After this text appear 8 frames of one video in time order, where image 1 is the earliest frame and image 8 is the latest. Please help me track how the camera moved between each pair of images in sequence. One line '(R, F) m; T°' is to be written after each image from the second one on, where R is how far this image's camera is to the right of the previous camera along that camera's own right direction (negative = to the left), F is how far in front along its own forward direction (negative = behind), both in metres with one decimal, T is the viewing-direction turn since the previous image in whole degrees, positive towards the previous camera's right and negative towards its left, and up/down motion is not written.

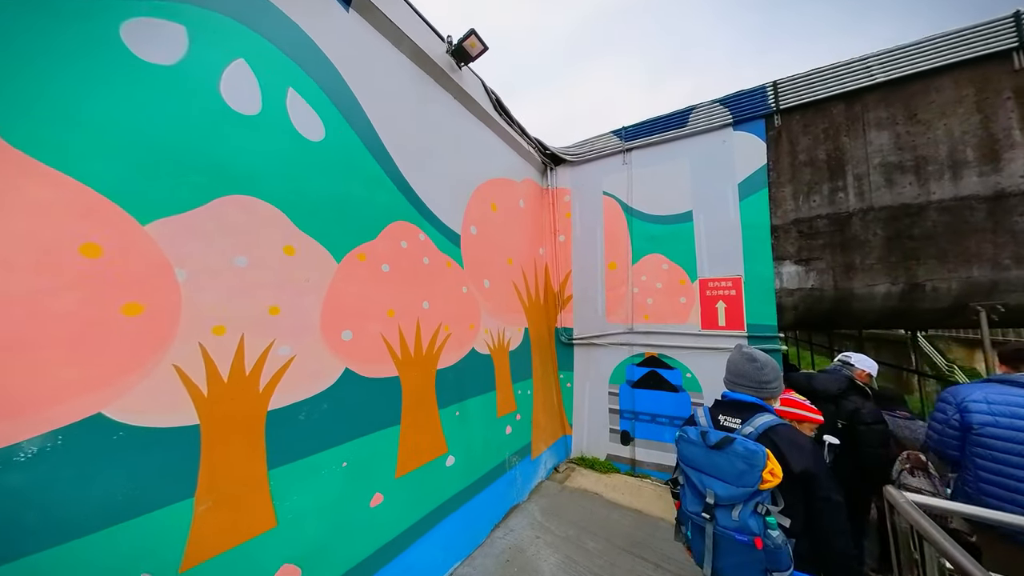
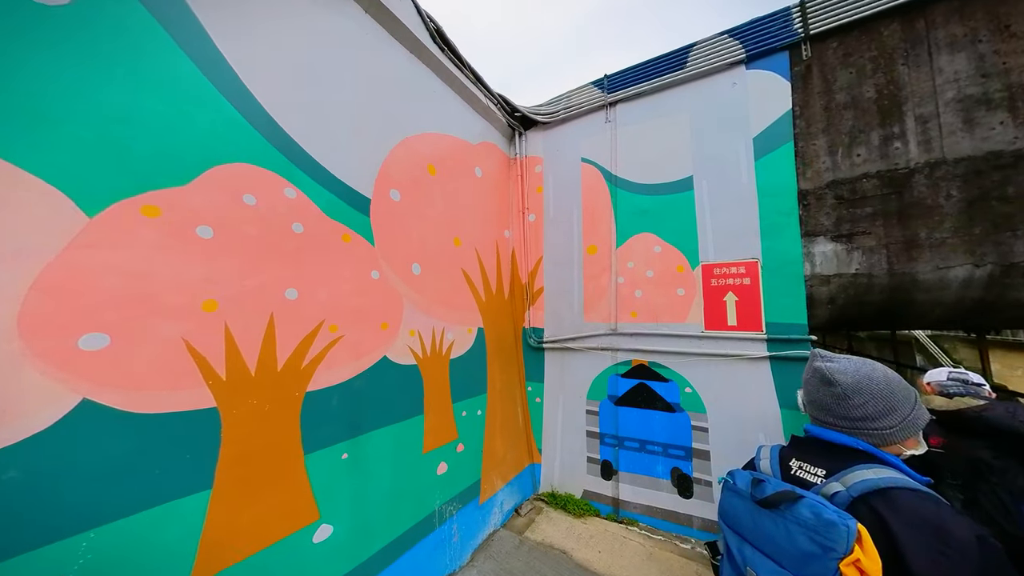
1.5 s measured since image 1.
(+0.5, +0.9) m; 0°
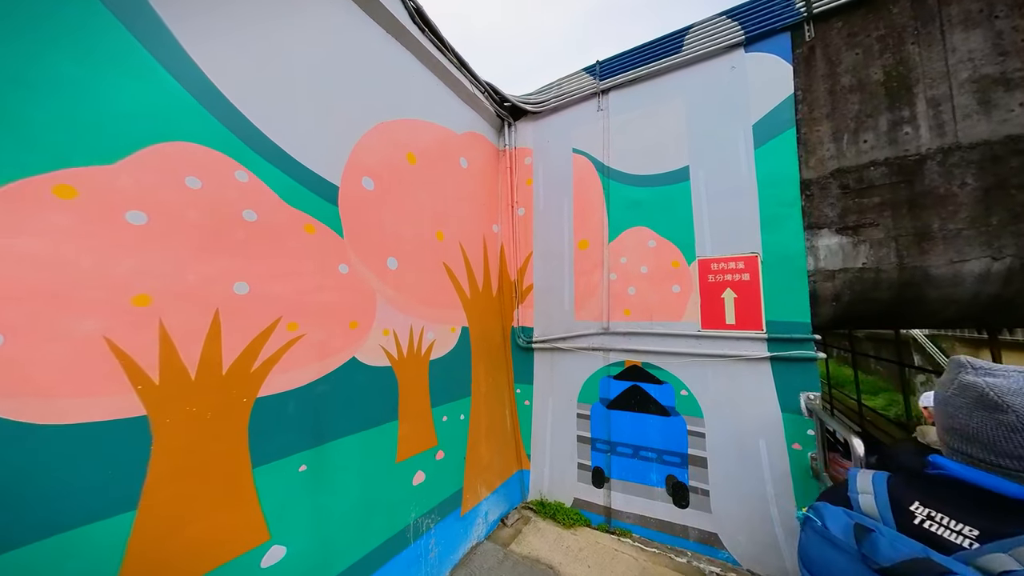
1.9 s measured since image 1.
(+0.1, +0.2) m; 0°
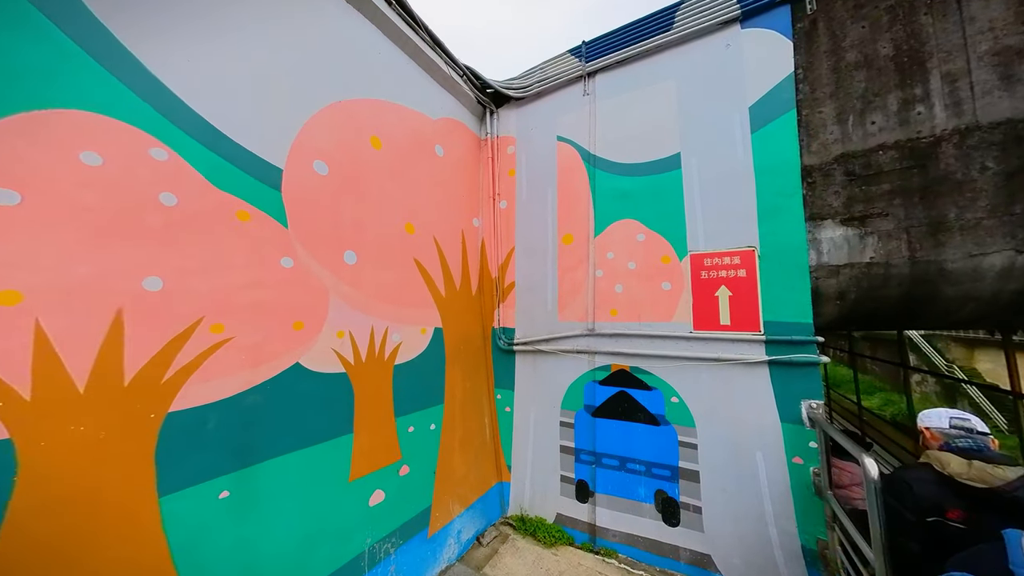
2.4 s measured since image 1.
(+0.2, +0.2) m; 0°
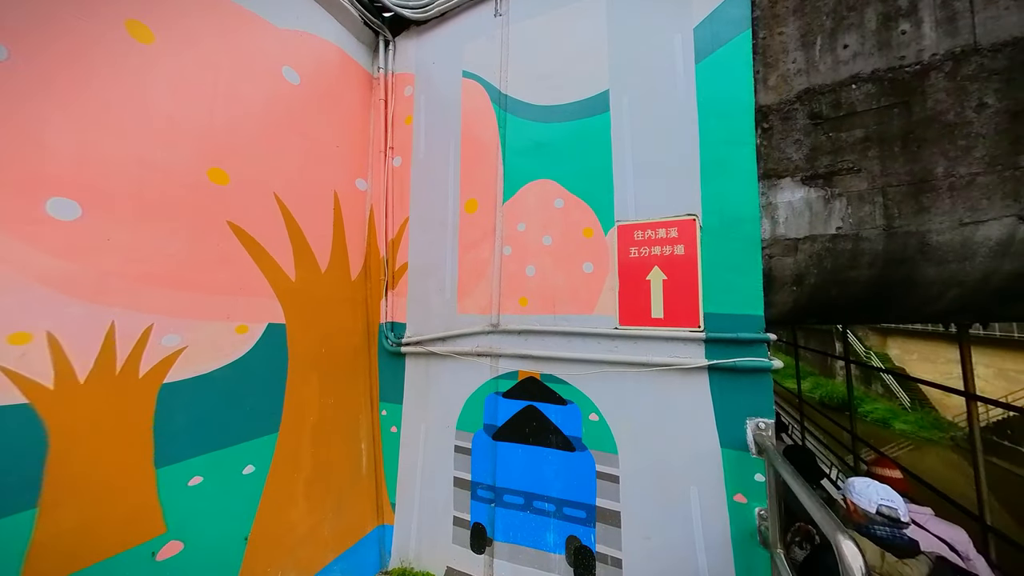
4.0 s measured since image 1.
(+0.7, +0.7) m; +6°
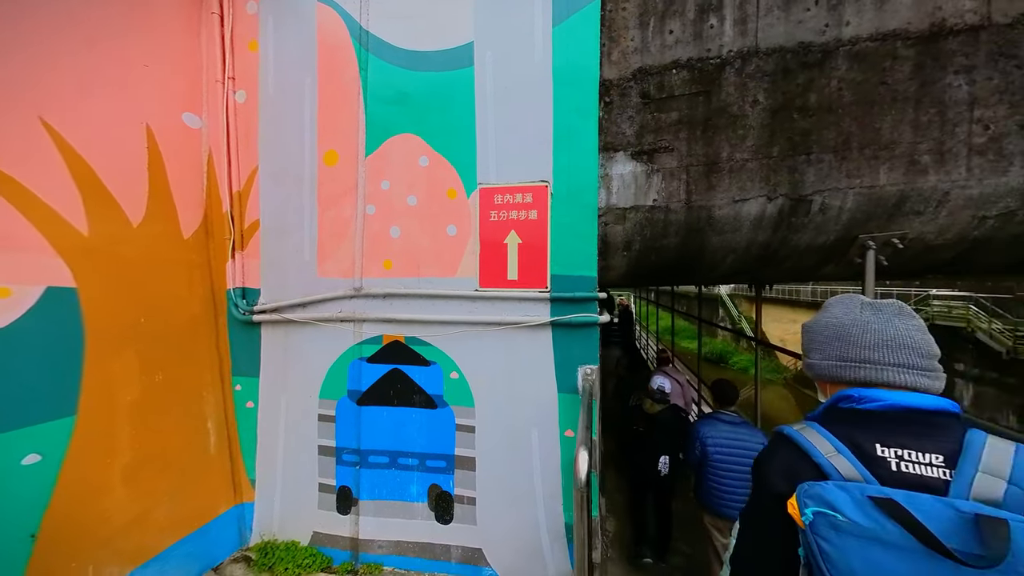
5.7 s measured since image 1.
(+0.5, -0.1) m; +12°
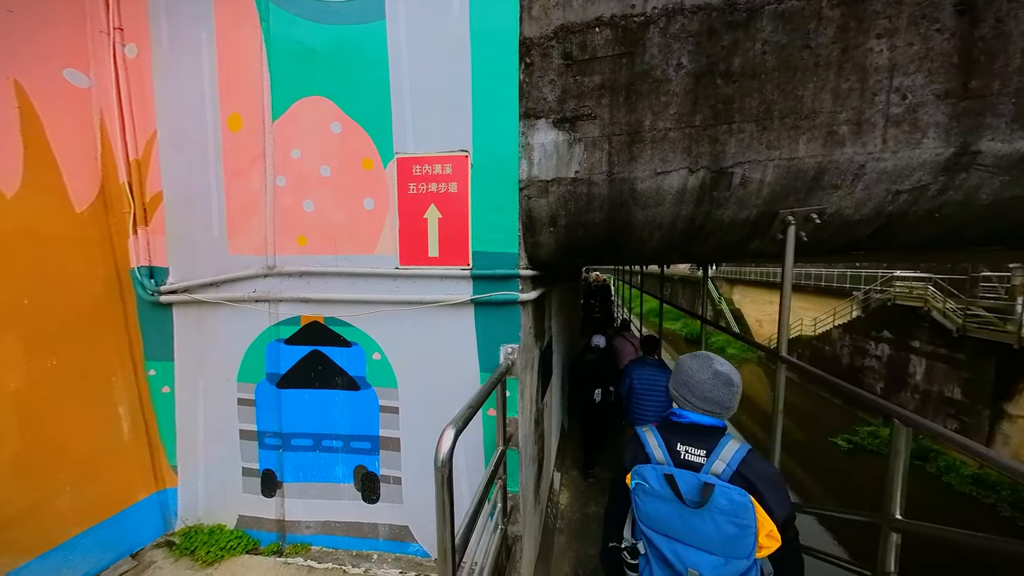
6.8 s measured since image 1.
(+0.4, +0.1) m; +2°
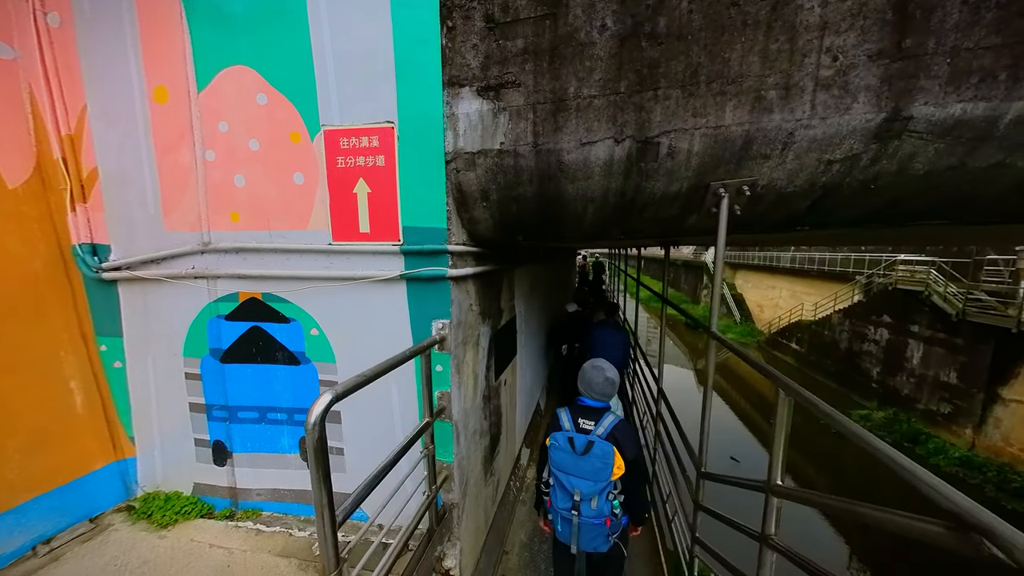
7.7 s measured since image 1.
(+0.4, 0.0) m; -1°
